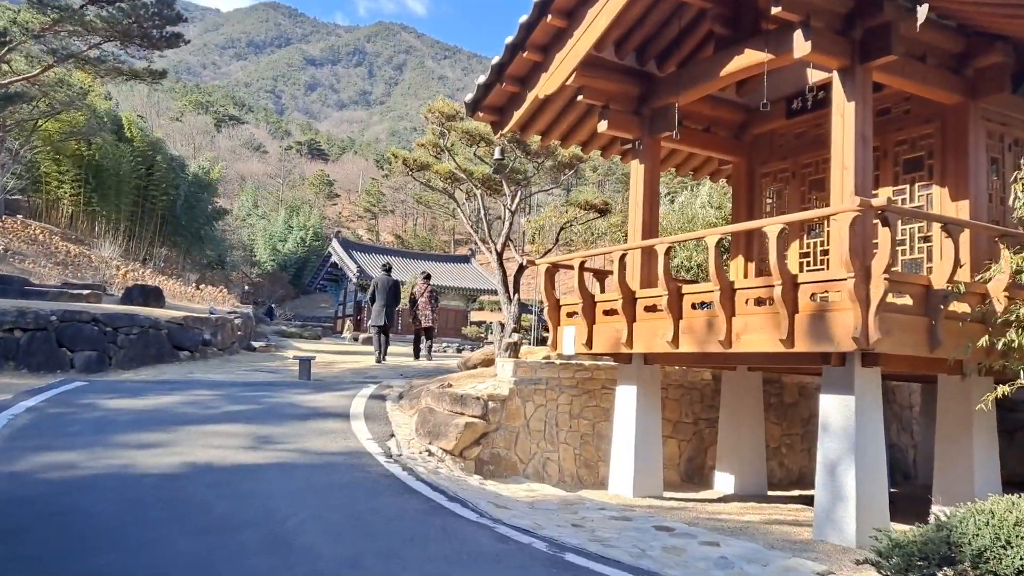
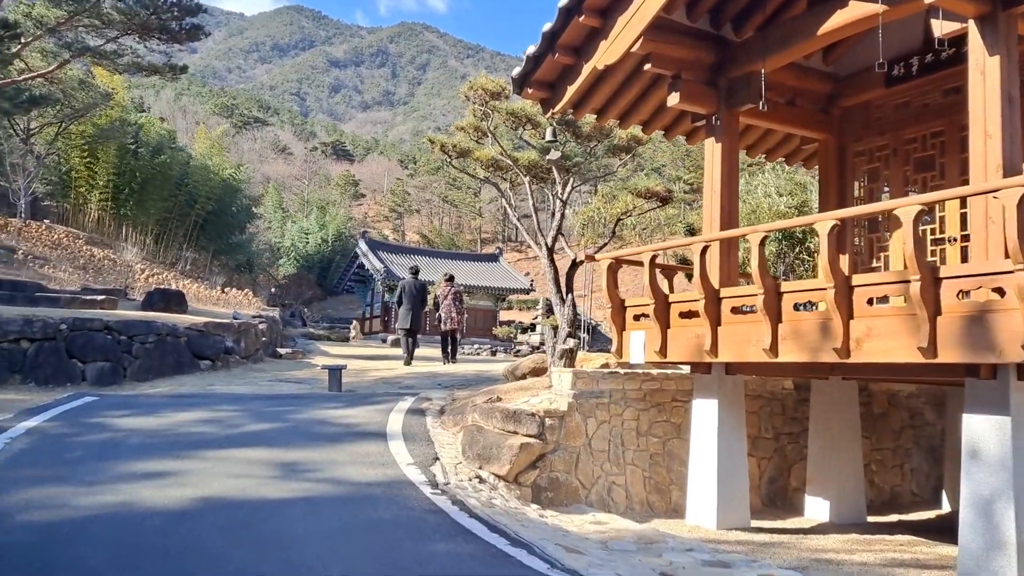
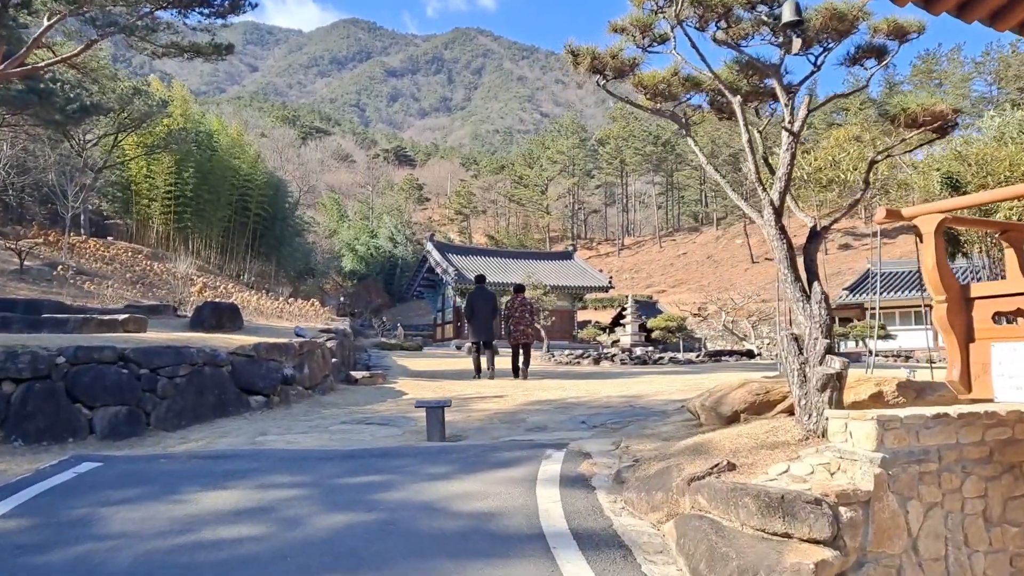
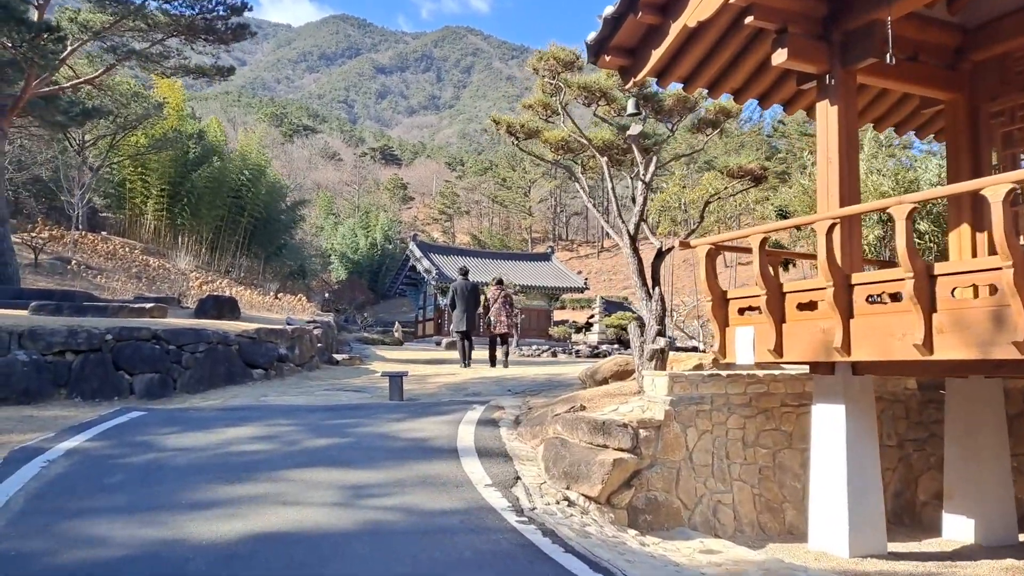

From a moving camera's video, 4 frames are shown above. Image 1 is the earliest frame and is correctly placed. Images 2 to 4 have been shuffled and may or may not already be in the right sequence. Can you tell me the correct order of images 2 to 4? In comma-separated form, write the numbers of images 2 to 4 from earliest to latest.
2, 4, 3
